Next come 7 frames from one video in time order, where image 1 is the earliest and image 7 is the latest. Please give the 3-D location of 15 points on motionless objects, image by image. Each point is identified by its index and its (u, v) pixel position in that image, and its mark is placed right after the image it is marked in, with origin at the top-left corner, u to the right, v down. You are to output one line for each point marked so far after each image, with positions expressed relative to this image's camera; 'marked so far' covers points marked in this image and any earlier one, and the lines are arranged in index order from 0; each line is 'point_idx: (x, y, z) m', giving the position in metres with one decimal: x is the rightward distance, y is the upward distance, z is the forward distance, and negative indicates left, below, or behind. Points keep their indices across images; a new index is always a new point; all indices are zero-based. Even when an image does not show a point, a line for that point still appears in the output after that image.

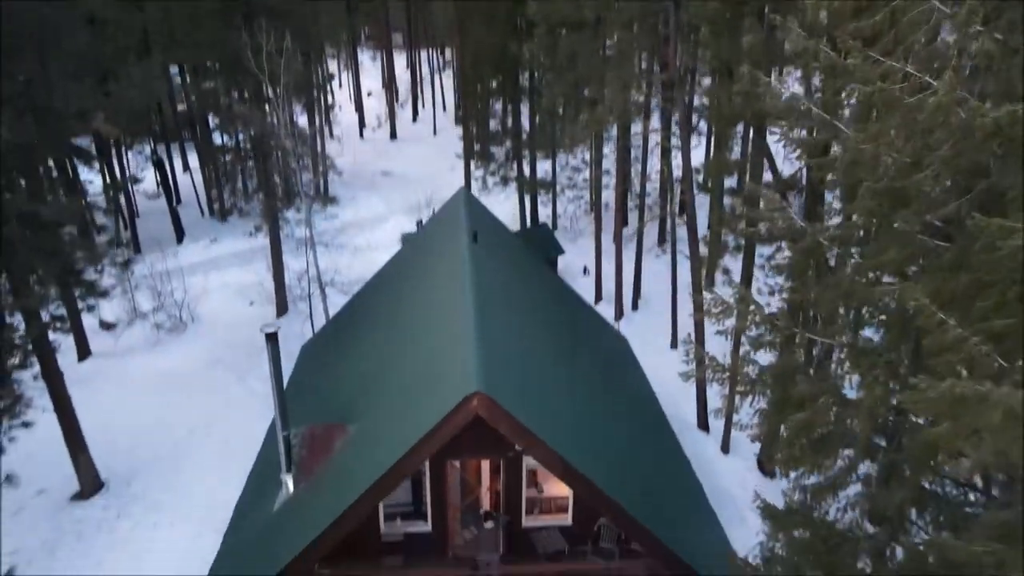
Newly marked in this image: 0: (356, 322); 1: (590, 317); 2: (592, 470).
0: (-2.3, -0.6, +11.3) m
1: (+1.3, -0.6, +12.5) m
2: (+0.8, -1.9, +7.2) m
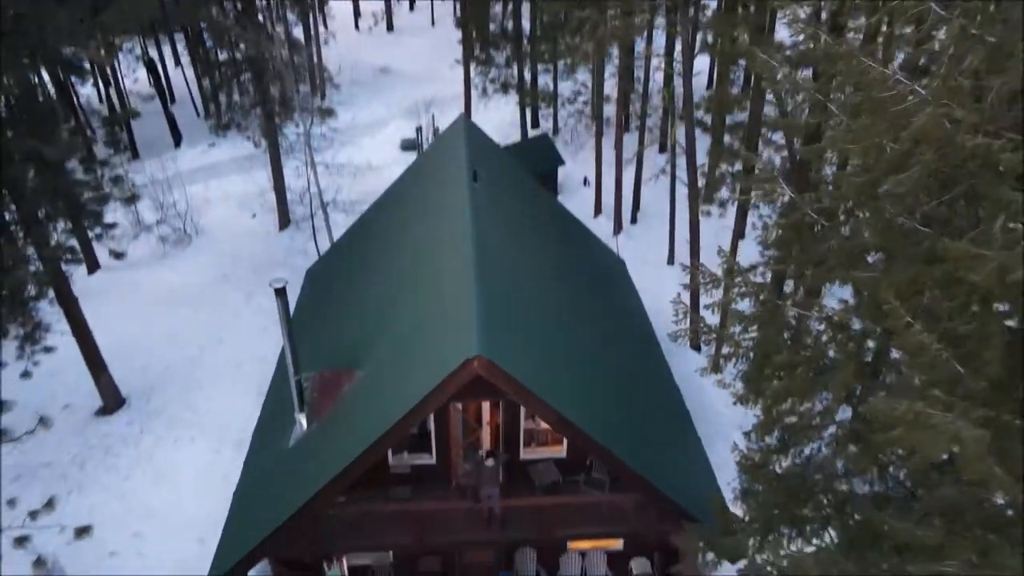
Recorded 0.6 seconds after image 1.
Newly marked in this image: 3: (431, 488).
0: (-2.3, +0.5, +11.6) m
1: (+1.3, +0.6, +12.8) m
2: (+0.8, -1.5, +7.7) m
3: (-0.9, -2.3, +8.5) m
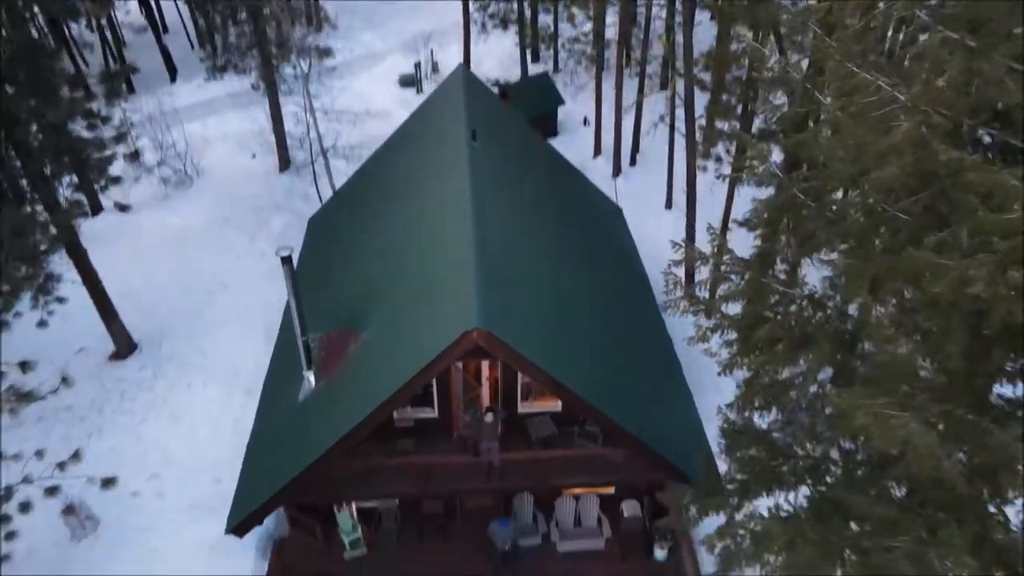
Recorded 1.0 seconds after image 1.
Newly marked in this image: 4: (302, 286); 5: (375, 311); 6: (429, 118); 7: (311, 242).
0: (-2.3, +1.2, +11.8) m
1: (+1.3, +1.5, +13.0) m
2: (+0.7, -1.1, +8.2) m
3: (-0.9, -1.9, +9.0) m
4: (-3.2, 0.0, +11.4) m
5: (-1.7, -0.3, +9.3) m
6: (-1.4, +2.7, +12.2) m
7: (-3.4, +0.7, +12.6) m
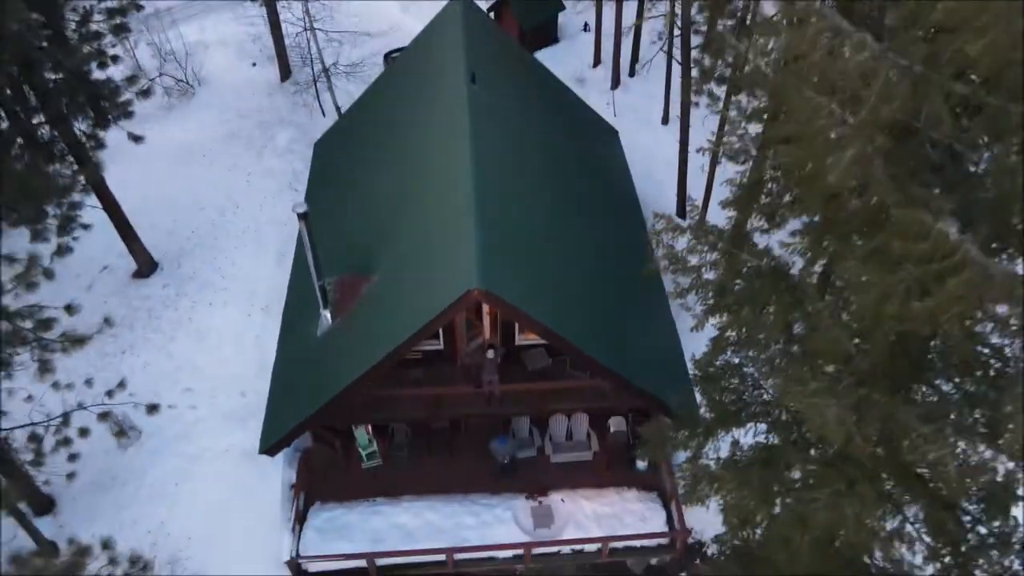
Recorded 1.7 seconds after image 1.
0: (-2.4, +2.3, +12.4) m
1: (+1.3, +2.8, +13.5) m
2: (+0.7, -0.6, +9.1) m
3: (-1.0, -1.2, +10.0) m
4: (-3.2, +1.1, +12.2) m
5: (-1.8, +0.4, +10.1) m
6: (-1.4, +3.9, +12.4) m
7: (-3.4, +2.0, +13.2) m
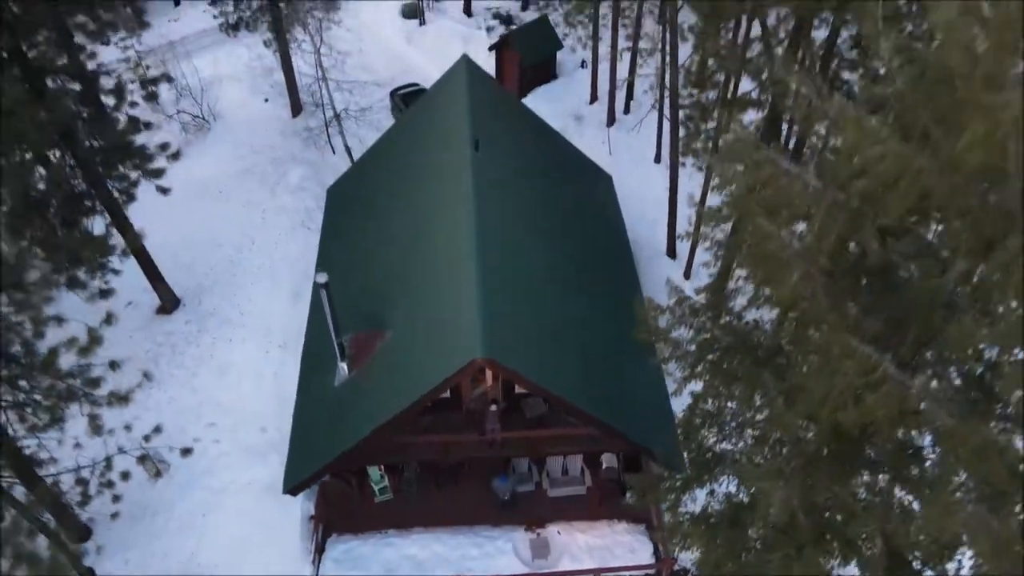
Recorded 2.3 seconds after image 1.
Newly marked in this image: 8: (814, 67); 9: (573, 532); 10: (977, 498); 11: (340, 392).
0: (-2.4, +1.5, +13.3) m
1: (+1.3, +2.0, +14.4) m
2: (+0.7, -1.4, +10.1) m
3: (-1.0, -2.0, +11.0) m
4: (-3.2, +0.3, +13.1) m
5: (-1.8, -0.4, +11.1) m
6: (-1.4, +3.1, +13.4) m
7: (-3.4, +1.2, +14.2) m
8: (+4.3, +3.2, +10.7) m
9: (+0.9, -3.8, +11.8) m
10: (+3.5, -1.6, +5.6) m
11: (-2.5, -1.5, +11.0) m
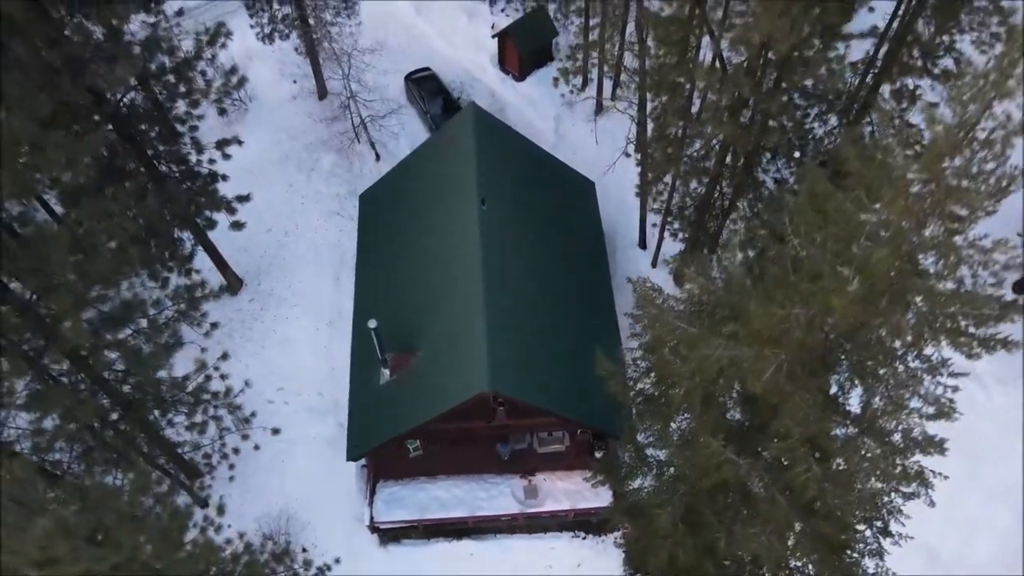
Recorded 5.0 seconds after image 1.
0: (-2.4, +1.4, +16.8) m
1: (+1.3, +2.1, +17.8) m
2: (+0.7, -2.1, +14.2) m
3: (-1.0, -2.5, +15.2) m
4: (-3.2, +0.1, +16.9) m
5: (-1.8, -0.9, +15.0) m
6: (-1.4, +2.9, +16.6) m
7: (-3.4, +1.2, +17.7) m
8: (+4.3, +2.5, +13.9) m
9: (+0.9, -4.2, +16.3) m
10: (+3.4, -3.1, +9.8) m
11: (-2.6, -2.1, +15.1) m
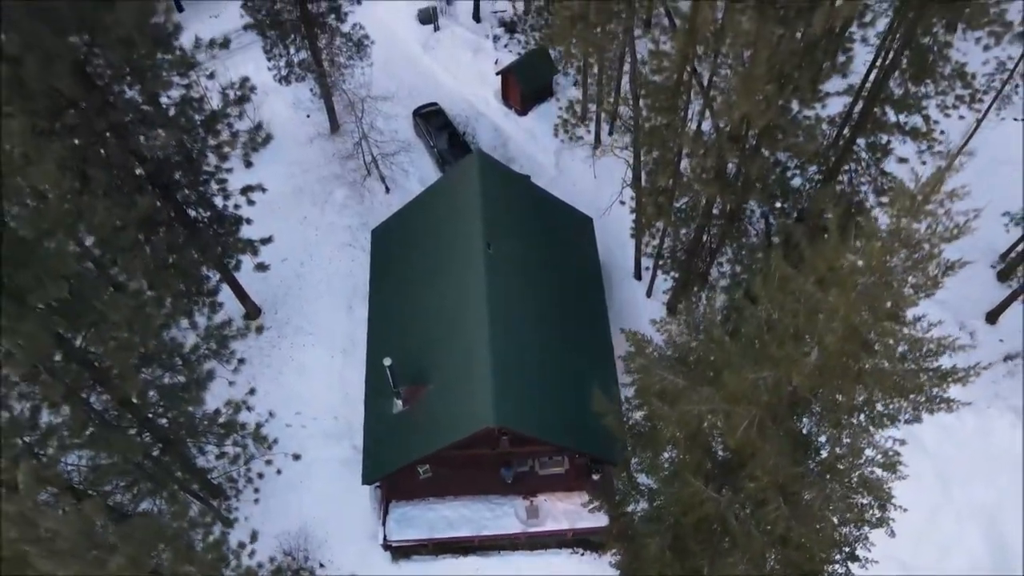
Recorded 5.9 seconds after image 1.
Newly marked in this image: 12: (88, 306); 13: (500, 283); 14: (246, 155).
0: (-2.3, +0.6, +18.1) m
1: (+1.4, +1.2, +19.1) m
2: (+0.7, -2.9, +15.5) m
3: (-0.9, -3.3, +16.5) m
4: (-3.1, -0.7, +18.1) m
5: (-1.7, -1.8, +16.3) m
6: (-1.3, +2.1, +17.8) m
7: (-3.3, +0.4, +19.0) m
8: (+4.4, +1.6, +15.1) m
9: (+1.0, -5.0, +17.5) m
10: (+3.5, -4.0, +11.1) m
11: (-2.5, -2.9, +16.4) m
12: (-6.8, -0.3, +11.9) m
13: (-0.3, +0.2, +16.6) m
14: (-5.9, +3.0, +16.7) m
